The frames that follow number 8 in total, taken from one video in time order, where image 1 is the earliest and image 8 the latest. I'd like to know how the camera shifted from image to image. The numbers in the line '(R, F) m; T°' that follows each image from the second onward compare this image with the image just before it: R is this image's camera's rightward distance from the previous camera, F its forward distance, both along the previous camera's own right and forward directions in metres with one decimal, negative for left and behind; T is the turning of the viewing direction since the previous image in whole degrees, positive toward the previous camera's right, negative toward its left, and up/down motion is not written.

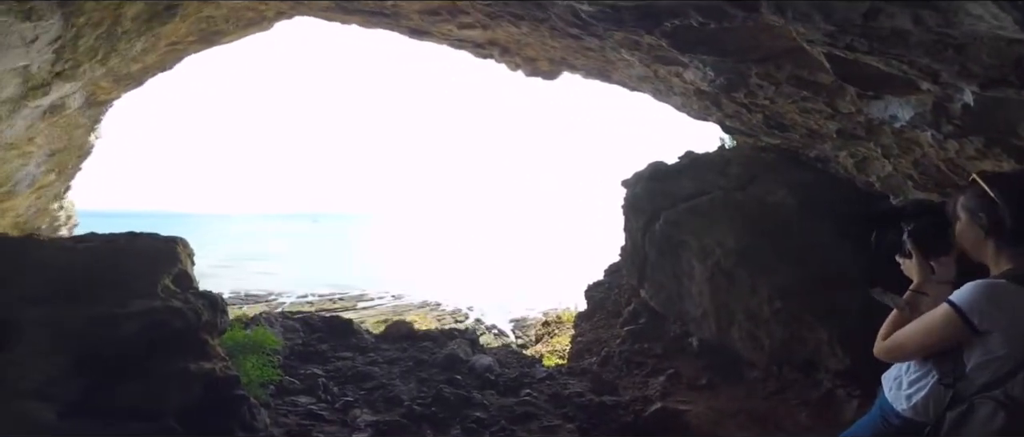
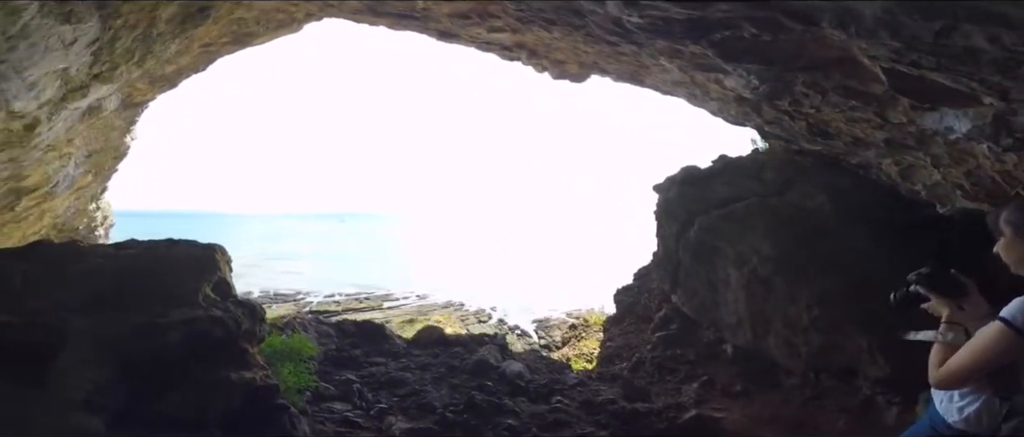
(-0.1, 0.0) m; -2°
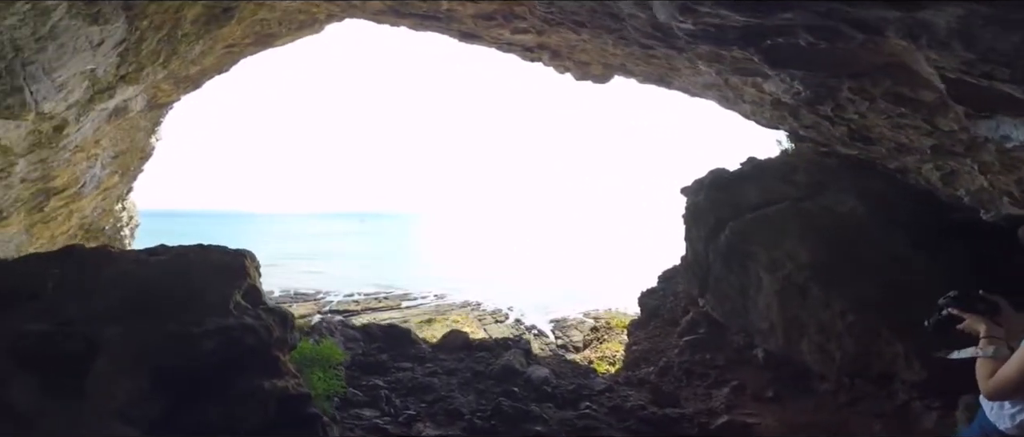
(-0.1, +0.1) m; -2°
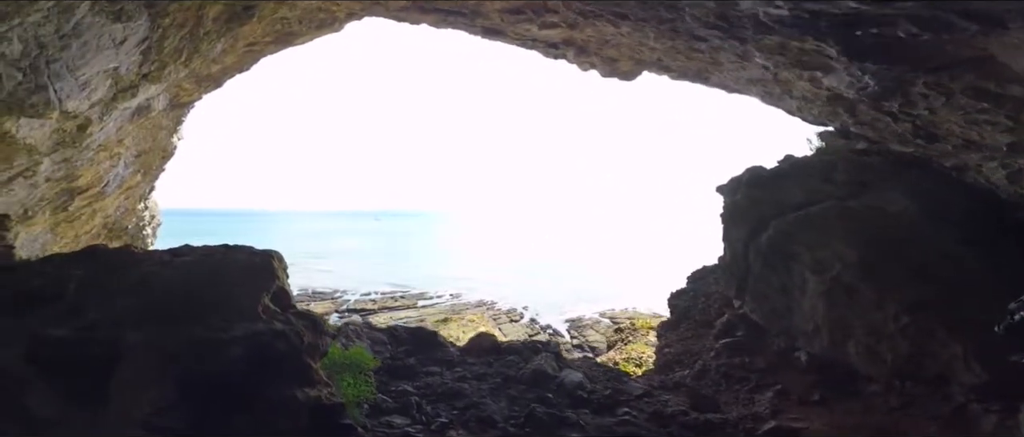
(-0.2, +0.3) m; -1°
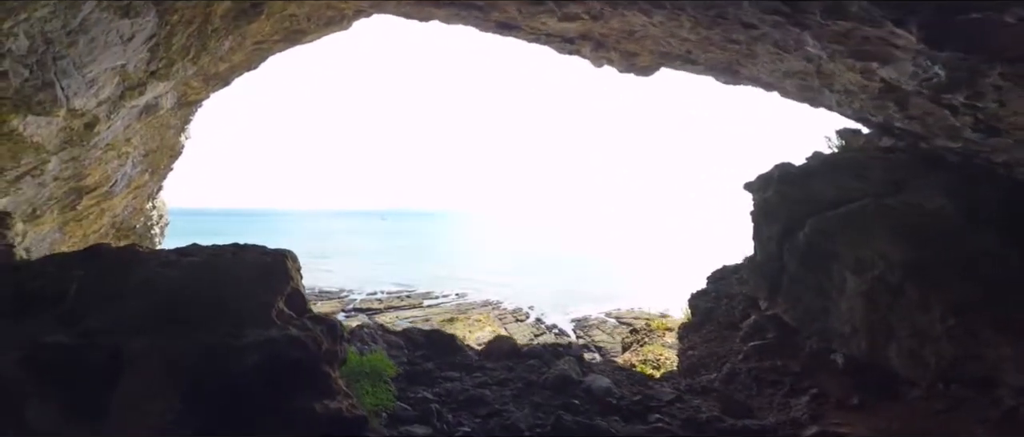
(-0.2, +0.3) m; -1°
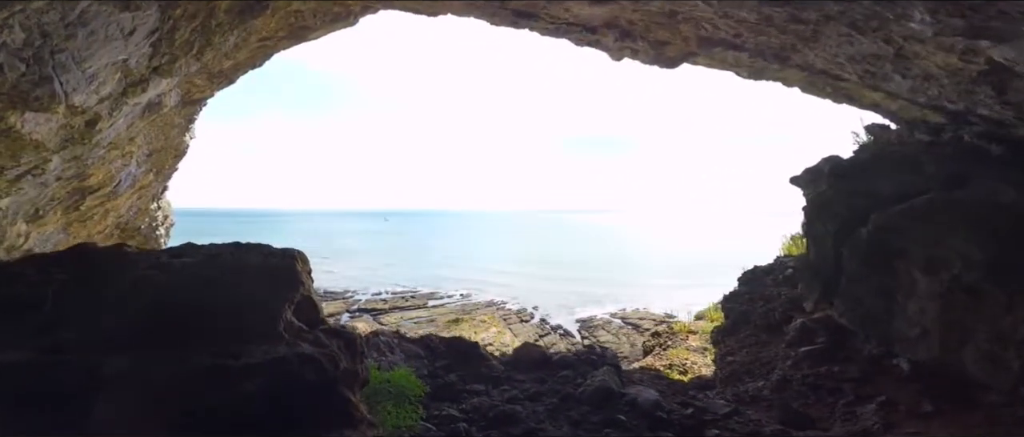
(-0.3, +0.6) m; 0°
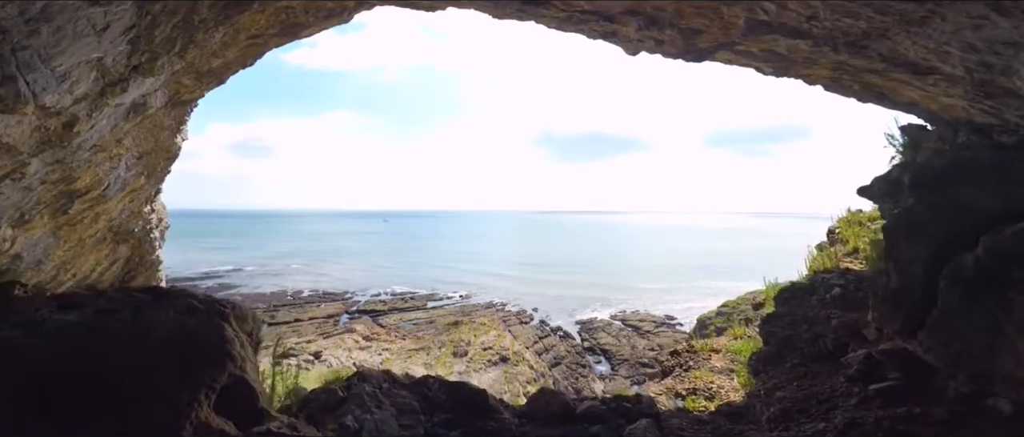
(-0.2, +1.2) m; 0°
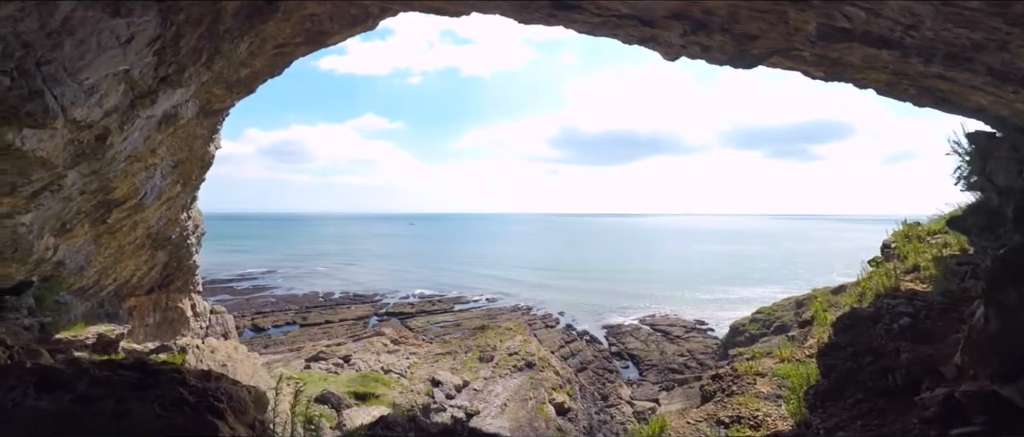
(-0.1, +0.6) m; -3°
